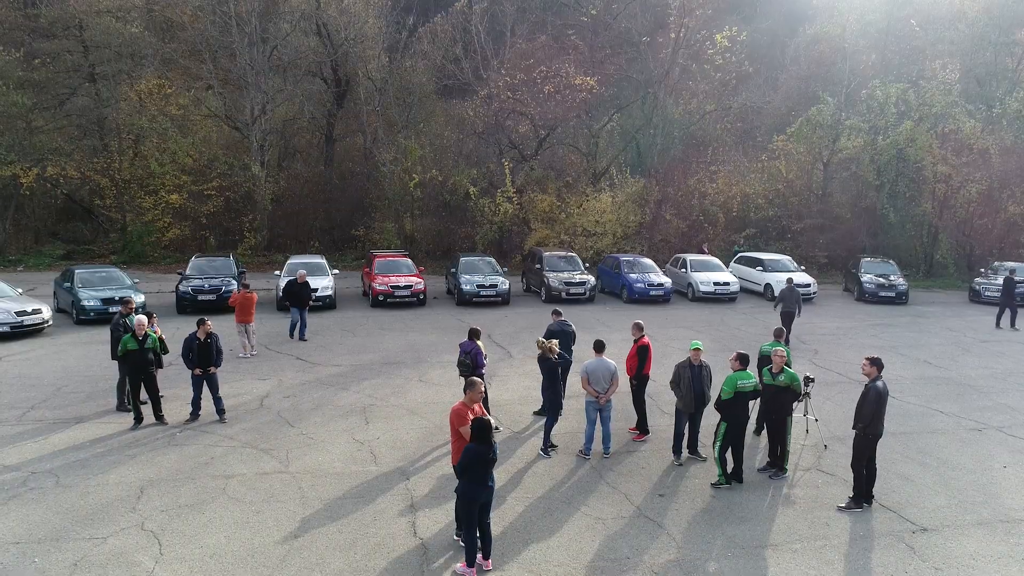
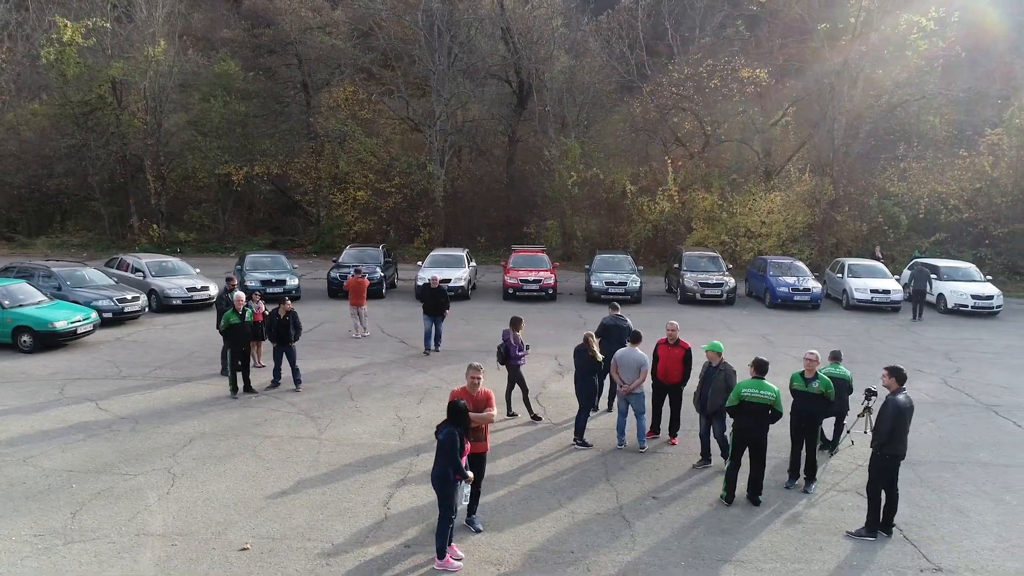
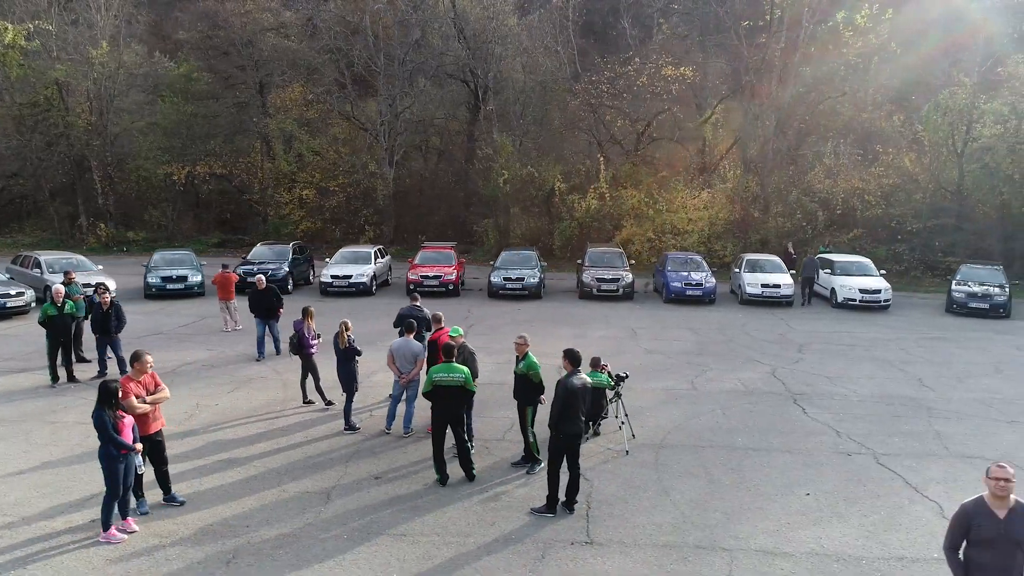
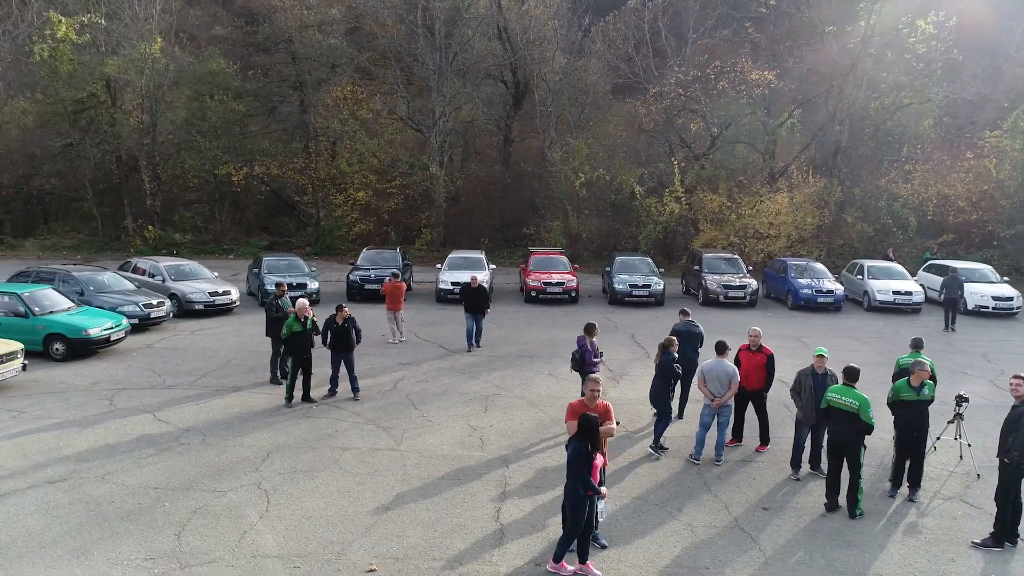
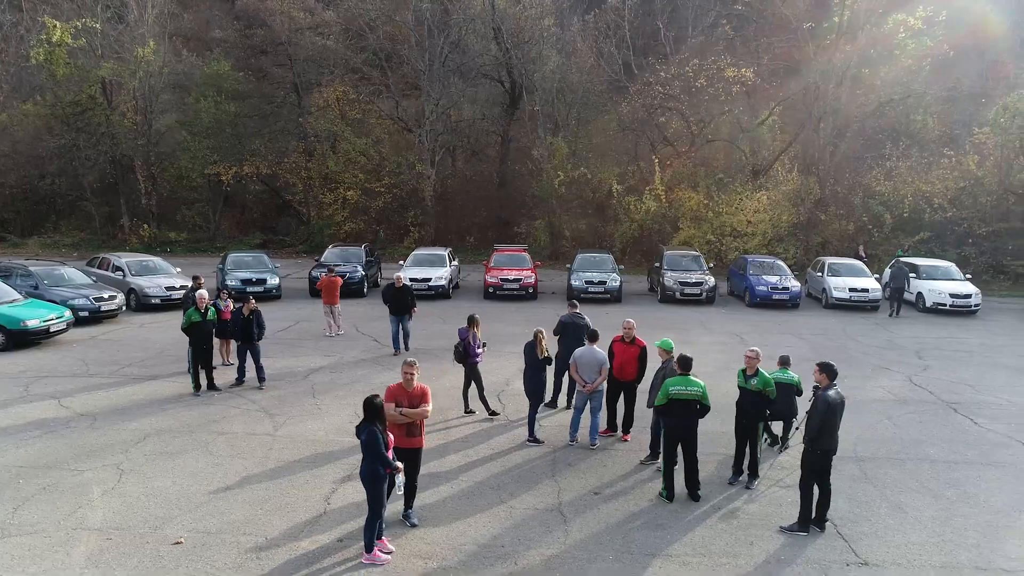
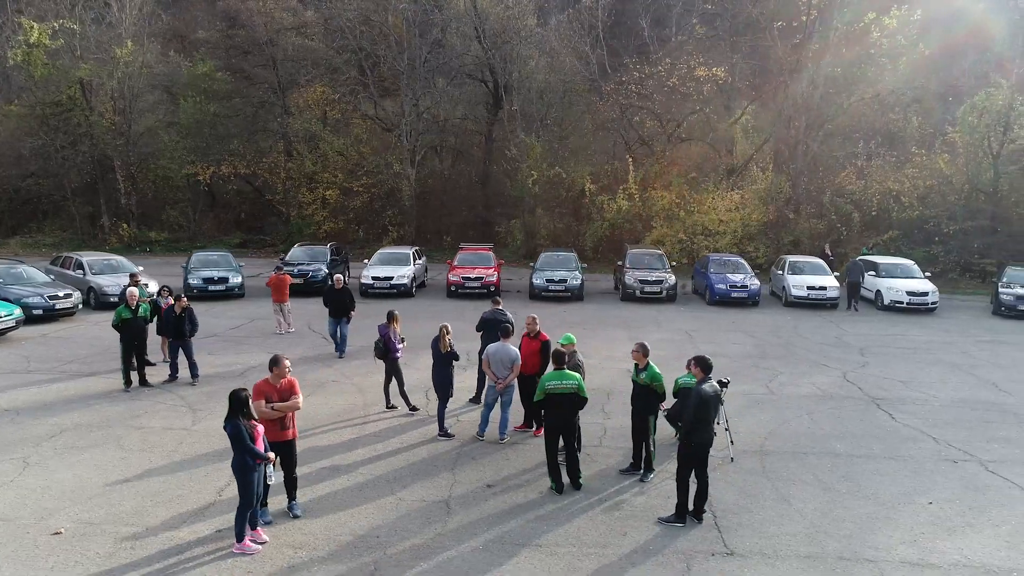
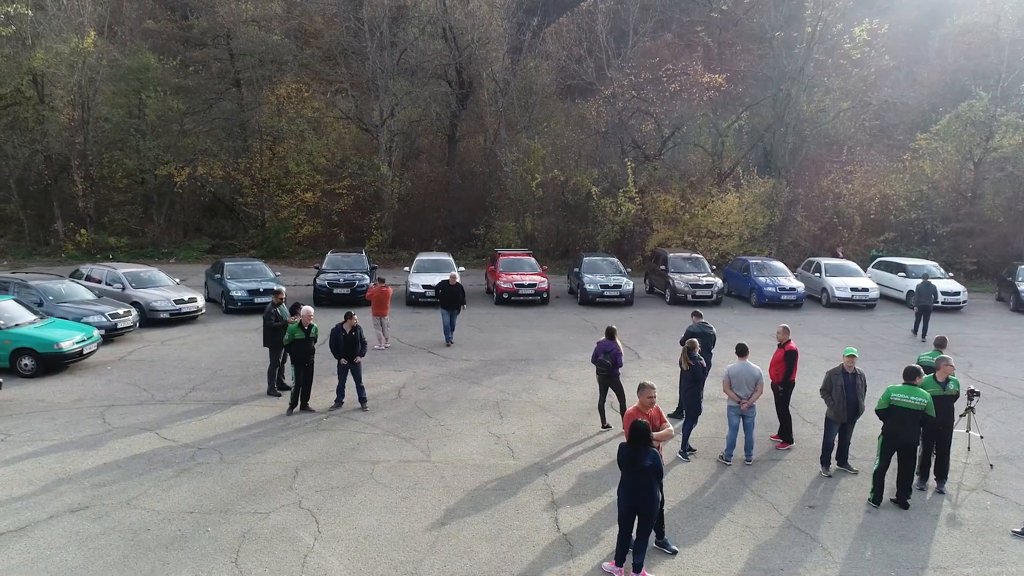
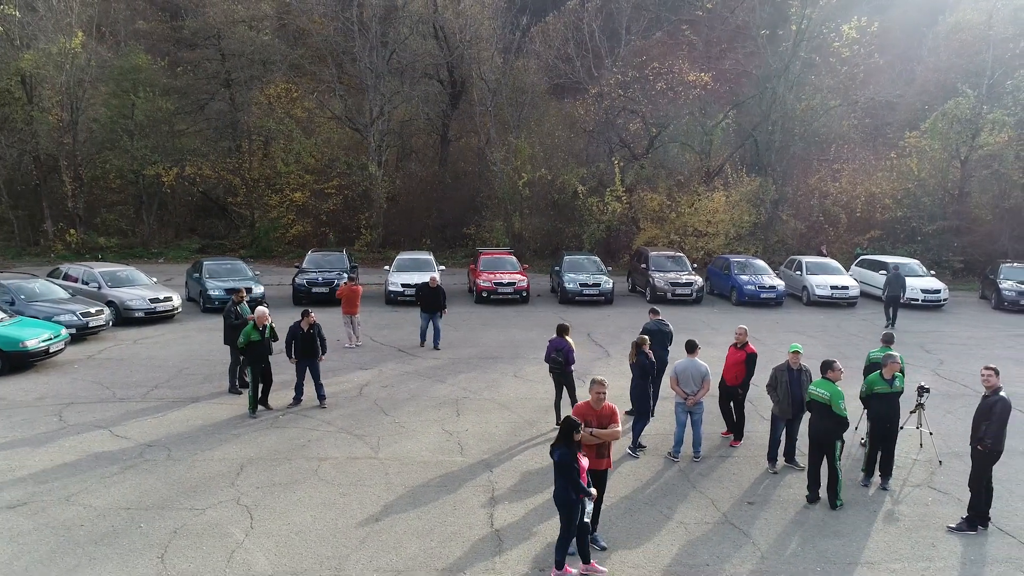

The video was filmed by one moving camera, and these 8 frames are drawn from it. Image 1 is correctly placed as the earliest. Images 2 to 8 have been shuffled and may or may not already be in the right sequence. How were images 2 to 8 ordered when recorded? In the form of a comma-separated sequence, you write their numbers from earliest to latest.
7, 8, 4, 2, 5, 6, 3
